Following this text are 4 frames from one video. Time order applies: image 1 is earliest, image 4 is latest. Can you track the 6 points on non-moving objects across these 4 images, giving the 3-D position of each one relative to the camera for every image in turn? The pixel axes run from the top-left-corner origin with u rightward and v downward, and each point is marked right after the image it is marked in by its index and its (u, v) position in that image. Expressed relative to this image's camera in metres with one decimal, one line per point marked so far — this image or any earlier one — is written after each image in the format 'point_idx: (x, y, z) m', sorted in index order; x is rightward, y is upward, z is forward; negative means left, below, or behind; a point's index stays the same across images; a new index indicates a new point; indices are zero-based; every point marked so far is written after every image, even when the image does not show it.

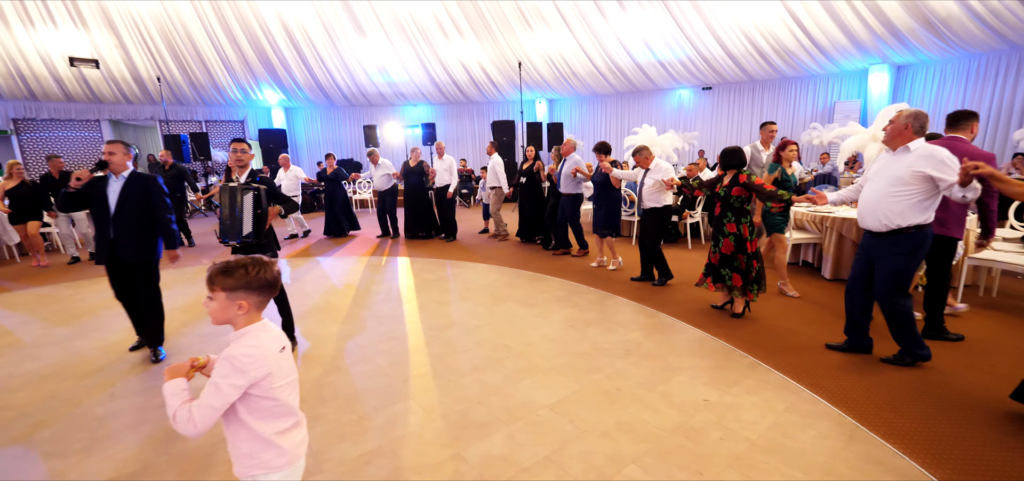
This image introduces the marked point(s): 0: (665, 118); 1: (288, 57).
0: (+4.4, +3.5, +12.3) m
1: (-5.9, +5.0, +11.7) m
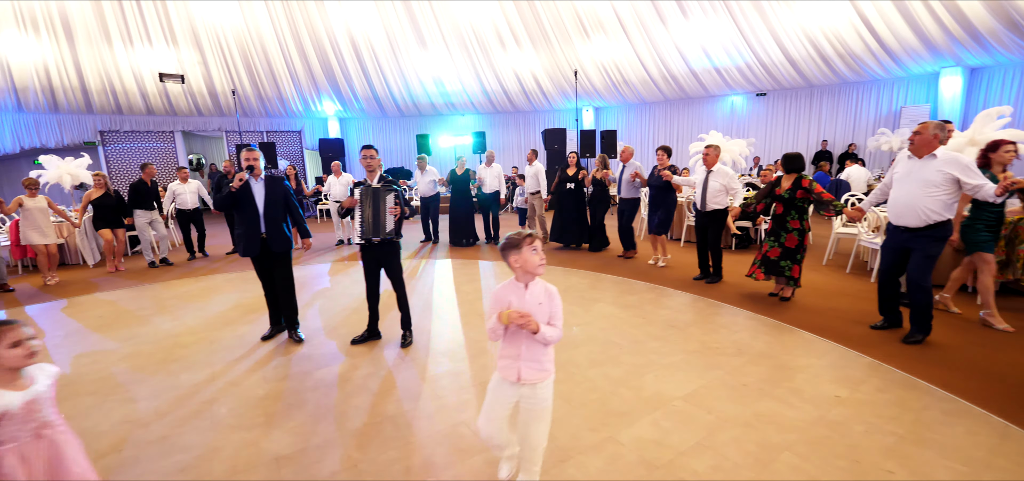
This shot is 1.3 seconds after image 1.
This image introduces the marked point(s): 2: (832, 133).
0: (+5.8, +3.3, +12.2) m
1: (-4.5, +4.9, +12.3) m
2: (+8.0, +2.7, +10.8) m
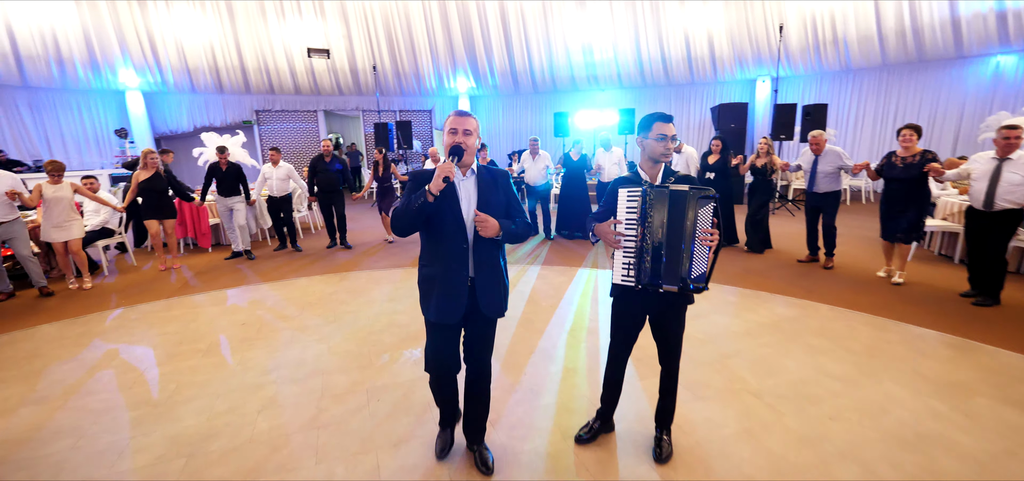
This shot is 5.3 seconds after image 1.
0: (+9.5, +3.0, +8.8) m
1: (-0.5, +5.2, +11.1) m
2: (+11.2, +2.2, +6.9) m
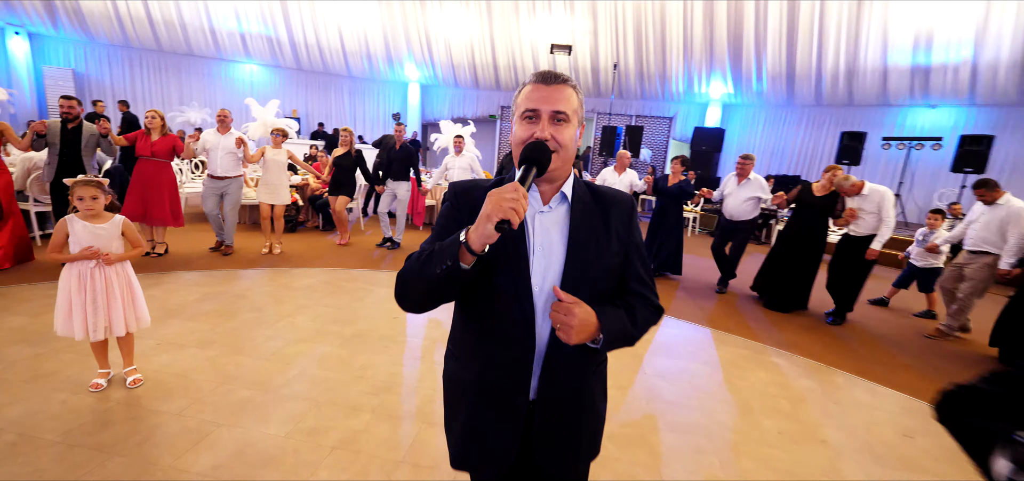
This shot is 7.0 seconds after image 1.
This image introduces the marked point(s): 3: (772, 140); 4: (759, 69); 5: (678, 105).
0: (+12.3, +0.2, +2.2) m
1: (+5.3, +4.2, +8.8) m
2: (+12.7, -0.8, -0.3) m
3: (+6.8, +2.6, +11.2) m
4: (+5.6, +3.9, +9.6) m
5: (+4.5, +3.7, +11.8) m
